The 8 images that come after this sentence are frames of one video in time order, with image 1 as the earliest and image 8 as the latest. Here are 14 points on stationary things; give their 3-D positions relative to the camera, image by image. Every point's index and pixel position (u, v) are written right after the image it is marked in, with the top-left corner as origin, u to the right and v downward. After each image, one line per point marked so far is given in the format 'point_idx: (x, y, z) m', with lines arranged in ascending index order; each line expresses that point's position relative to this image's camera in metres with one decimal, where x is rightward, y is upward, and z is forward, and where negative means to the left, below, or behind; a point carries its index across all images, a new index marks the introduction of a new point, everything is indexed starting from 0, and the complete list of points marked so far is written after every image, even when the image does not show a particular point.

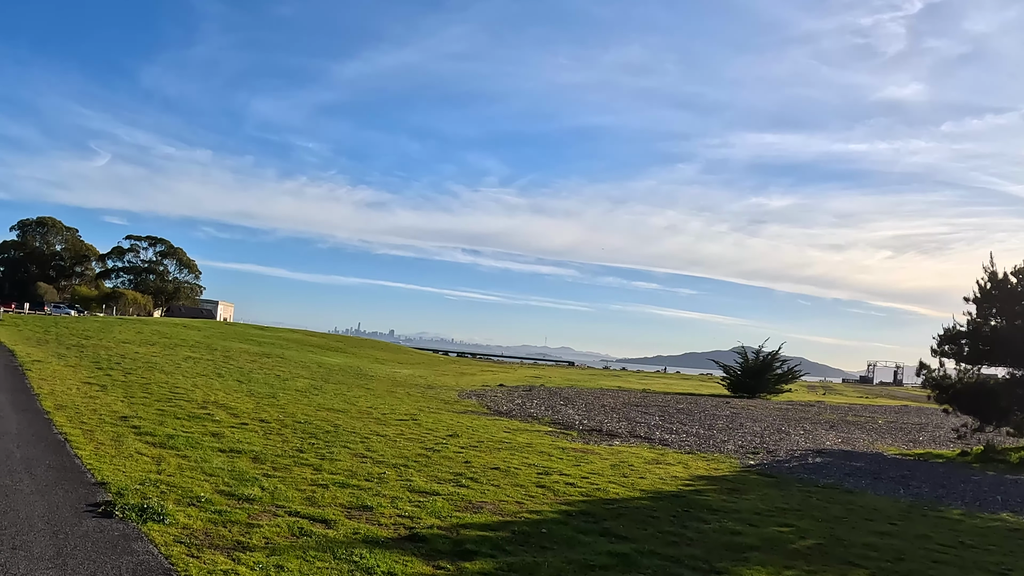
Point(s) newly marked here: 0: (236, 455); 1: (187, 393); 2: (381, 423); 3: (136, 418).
0: (-5.0, -3.1, +11.9) m
1: (-9.5, -3.2, +19.0) m
2: (-3.9, -4.1, +19.4) m
3: (-7.9, -2.8, +13.6) m
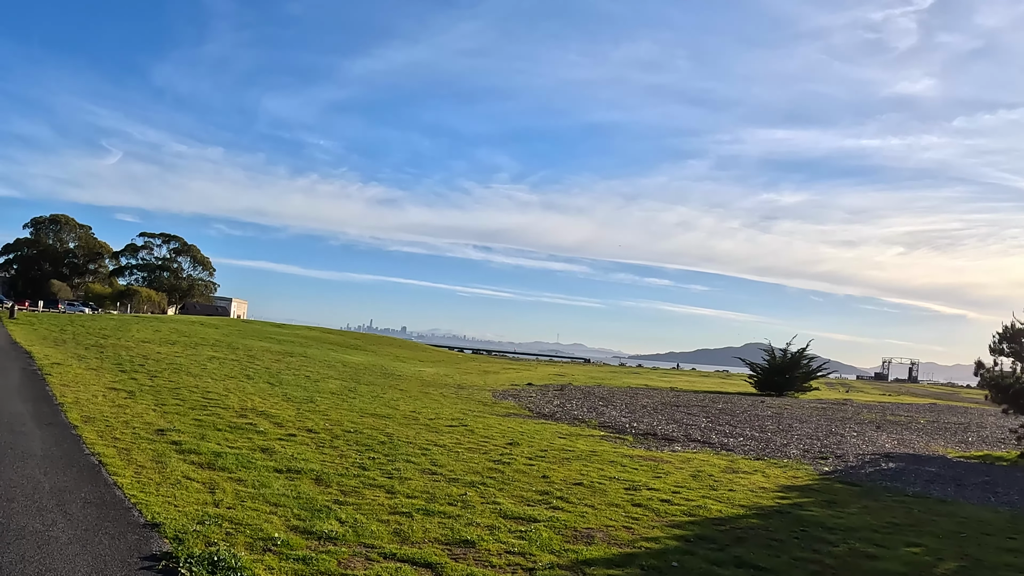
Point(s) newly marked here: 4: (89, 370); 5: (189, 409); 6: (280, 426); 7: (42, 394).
0: (-3.3, -3.0, +10.1) m
1: (-7.8, -3.0, +17.3) m
2: (-2.1, -4.0, +17.6) m
3: (-6.2, -2.7, +11.9) m
4: (-12.4, -2.5, +18.9) m
5: (-7.4, -2.8, +14.7) m
6: (-5.1, -3.1, +14.5) m
7: (-9.5, -2.2, +13.1) m
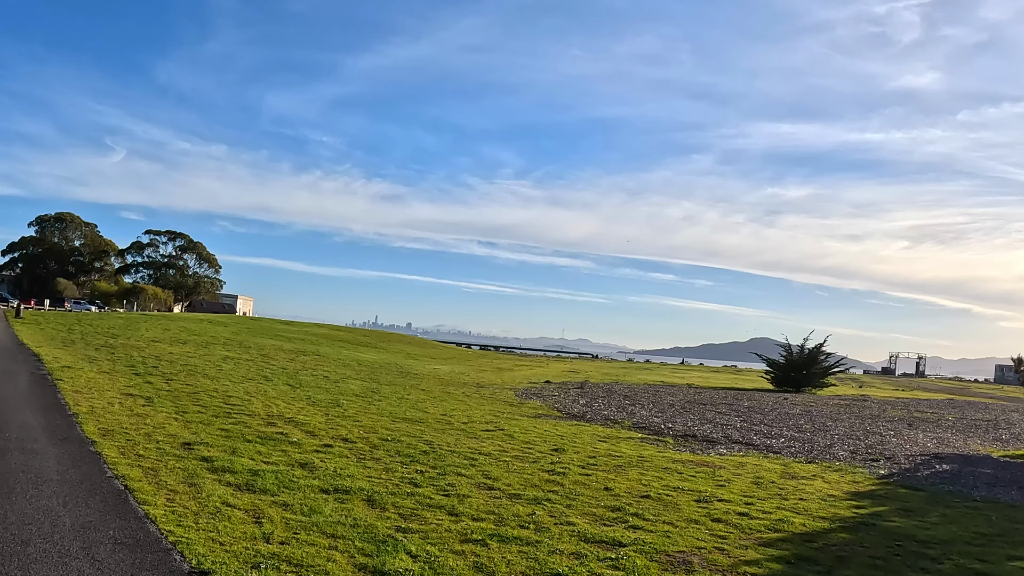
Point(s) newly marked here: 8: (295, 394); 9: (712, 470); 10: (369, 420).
0: (-2.2, -2.9, +8.9) m
1: (-6.6, -2.9, +16.1) m
2: (-0.9, -3.8, +16.4) m
3: (-5.1, -2.6, +10.6) m
4: (-11.2, -2.4, +17.7) m
5: (-6.2, -2.7, +13.5) m
6: (-4.0, -3.0, +13.2) m
7: (-8.4, -2.2, +11.9) m
8: (-6.6, -3.3, +19.9) m
9: (+5.4, -4.9, +17.4) m
10: (-3.7, -3.4, +16.8) m
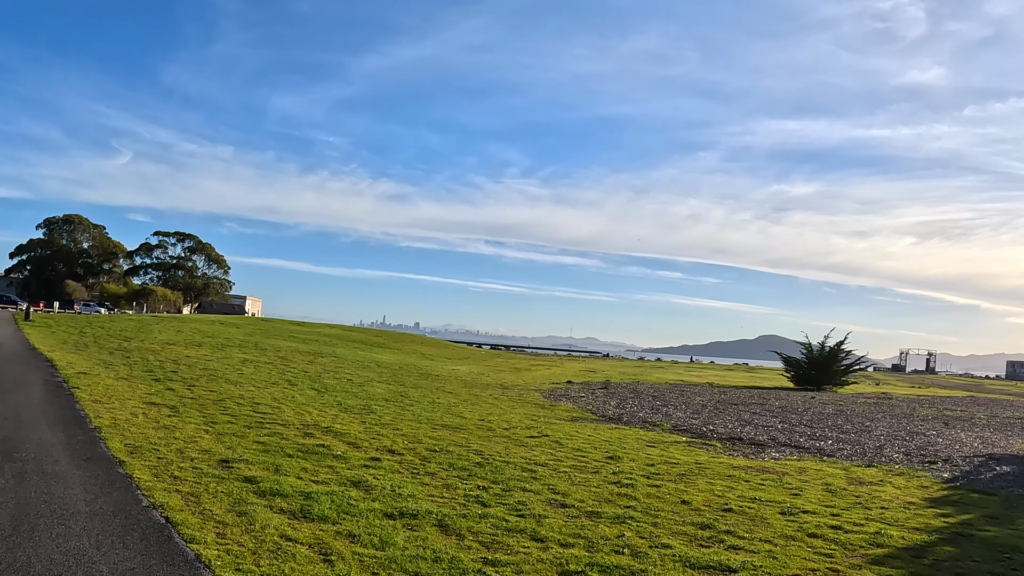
0: (-1.1, -2.8, +7.7) m
1: (-5.5, -2.8, +14.9) m
2: (+0.3, -3.7, +15.1) m
3: (-3.9, -2.5, +9.4) m
4: (-10.0, -2.4, +16.6) m
5: (-5.1, -2.7, +12.3) m
6: (-2.8, -3.0, +12.0) m
7: (-7.3, -2.1, +10.7) m
8: (-5.4, -3.2, +18.7) m
9: (+6.6, -4.7, +16.1) m
10: (-2.5, -3.3, +15.6) m
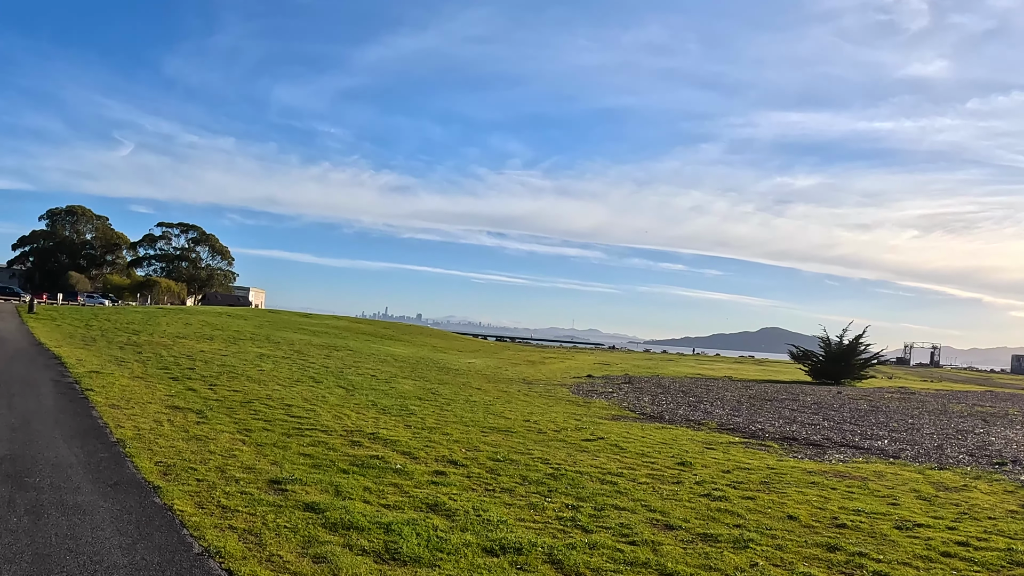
0: (+0.2, -2.6, +6.1) m
1: (-4.2, -2.6, +13.4) m
2: (+1.5, -3.5, +13.6) m
3: (-2.7, -2.3, +7.9) m
4: (-8.7, -2.1, +15.1) m
5: (-3.8, -2.4, +10.8) m
6: (-1.6, -2.7, +10.5) m
7: (-6.0, -1.9, +9.2) m
8: (-4.1, -2.9, +17.2) m
9: (+7.9, -4.5, +14.6) m
10: (-1.2, -3.1, +14.1) m
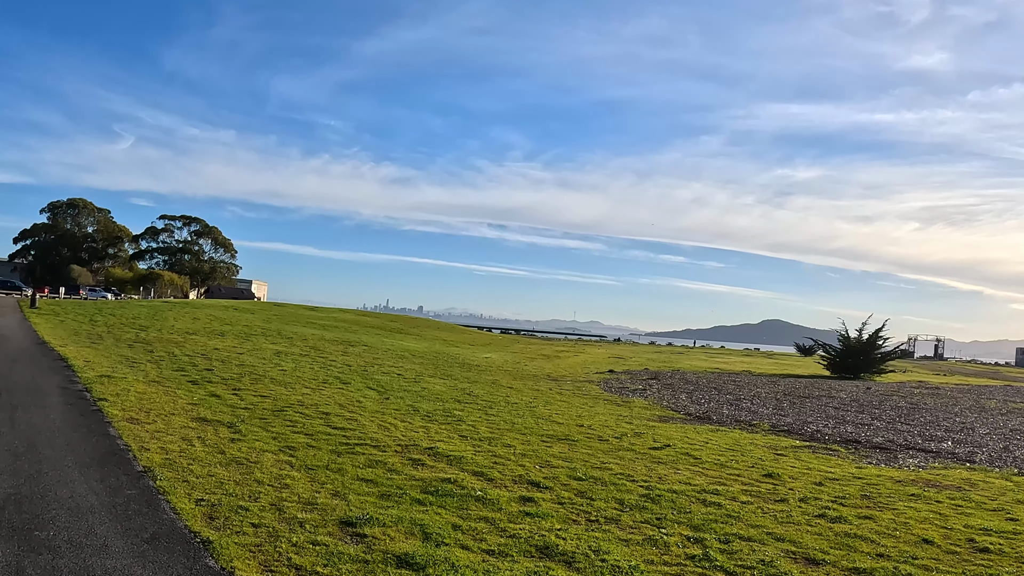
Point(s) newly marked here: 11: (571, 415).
0: (+1.4, -2.6, +4.5) m
1: (-2.9, -2.4, +11.8) m
2: (+2.8, -3.3, +12.0) m
3: (-1.4, -2.2, +6.3) m
4: (-7.5, -2.0, +13.5) m
5: (-2.5, -2.3, +9.2) m
6: (-0.3, -2.6, +8.9) m
7: (-4.7, -1.8, +7.6) m
8: (-2.8, -2.7, +15.6) m
9: (+9.2, -4.3, +13.0) m
10: (+0.1, -2.9, +12.4) m
11: (+1.7, -3.5, +18.0) m
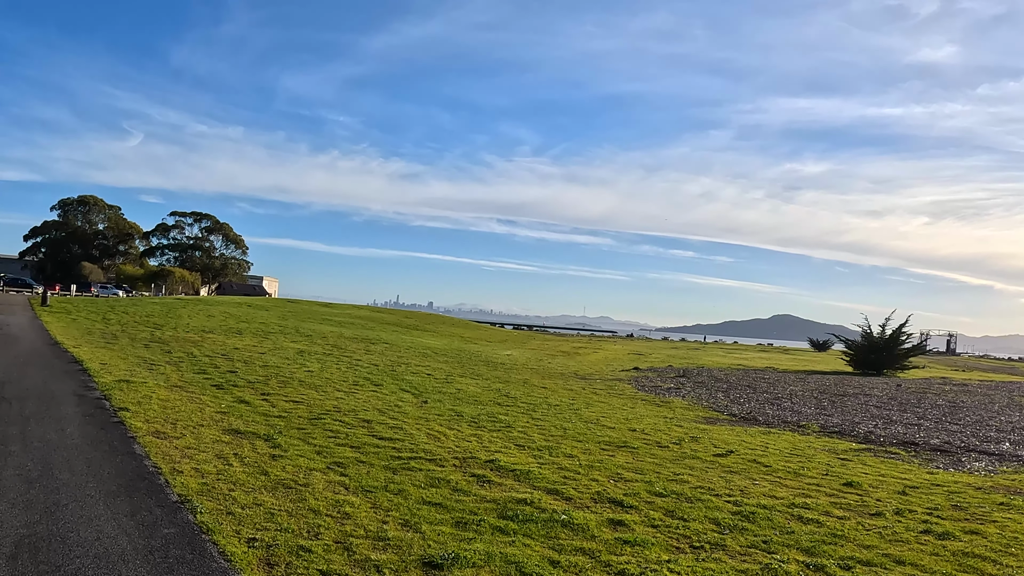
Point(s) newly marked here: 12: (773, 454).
0: (+2.4, -2.5, +3.4) m
1: (-1.9, -2.3, +10.7) m
2: (+3.8, -3.2, +10.9) m
3: (-0.4, -2.2, +5.2) m
4: (-6.4, -1.8, +12.4) m
5: (-1.5, -2.2, +8.1) m
6: (+0.7, -2.5, +7.8) m
7: (-3.8, -1.7, +6.5) m
8: (-1.8, -2.6, +14.5) m
9: (+10.2, -4.1, +11.8) m
10: (+1.1, -2.8, +11.3) m
11: (+2.8, -3.3, +16.8) m
12: (+6.0, -3.7, +14.9) m
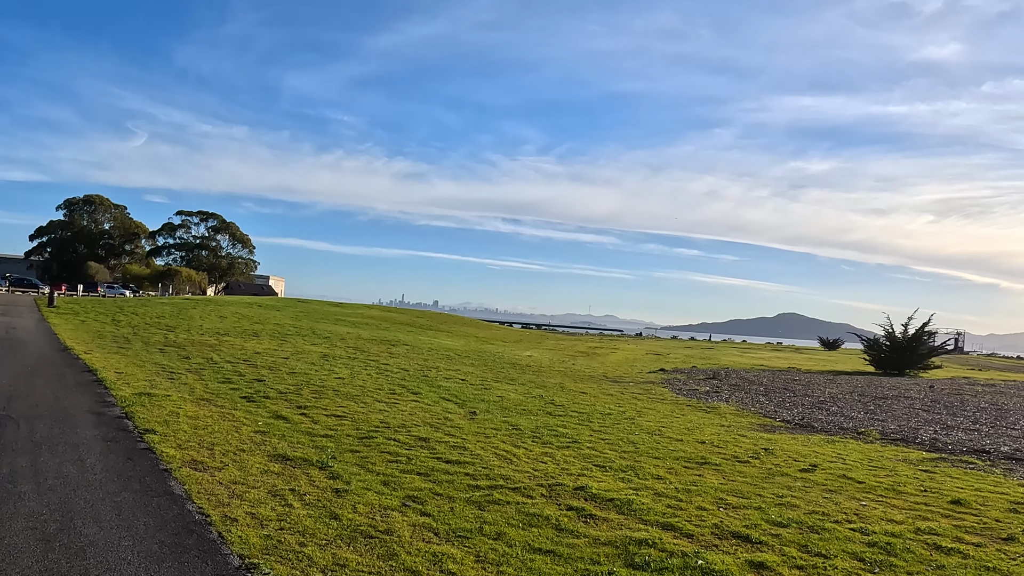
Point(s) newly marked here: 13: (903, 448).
0: (+3.5, -2.5, +2.0) m
1: (-0.7, -2.3, +9.3) m
2: (+5.0, -3.1, +9.5) m
3: (+0.7, -2.1, +3.8) m
4: (-5.3, -1.8, +11.1) m
5: (-0.4, -2.2, +6.7) m
6: (+1.8, -2.5, +6.4) m
7: (-2.7, -1.7, +5.1) m
8: (-0.6, -2.5, +13.2) m
9: (+11.3, -4.1, +10.4) m
10: (+2.2, -2.7, +9.9) m
11: (+3.9, -3.3, +15.4) m
12: (+7.2, -3.7, +13.5) m
13: (+10.9, -4.4, +18.0) m
